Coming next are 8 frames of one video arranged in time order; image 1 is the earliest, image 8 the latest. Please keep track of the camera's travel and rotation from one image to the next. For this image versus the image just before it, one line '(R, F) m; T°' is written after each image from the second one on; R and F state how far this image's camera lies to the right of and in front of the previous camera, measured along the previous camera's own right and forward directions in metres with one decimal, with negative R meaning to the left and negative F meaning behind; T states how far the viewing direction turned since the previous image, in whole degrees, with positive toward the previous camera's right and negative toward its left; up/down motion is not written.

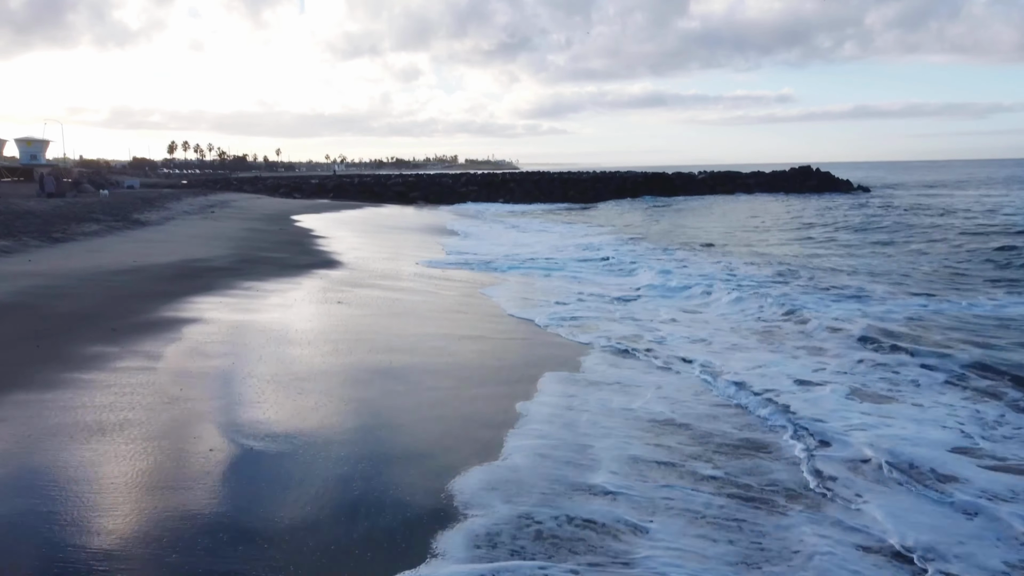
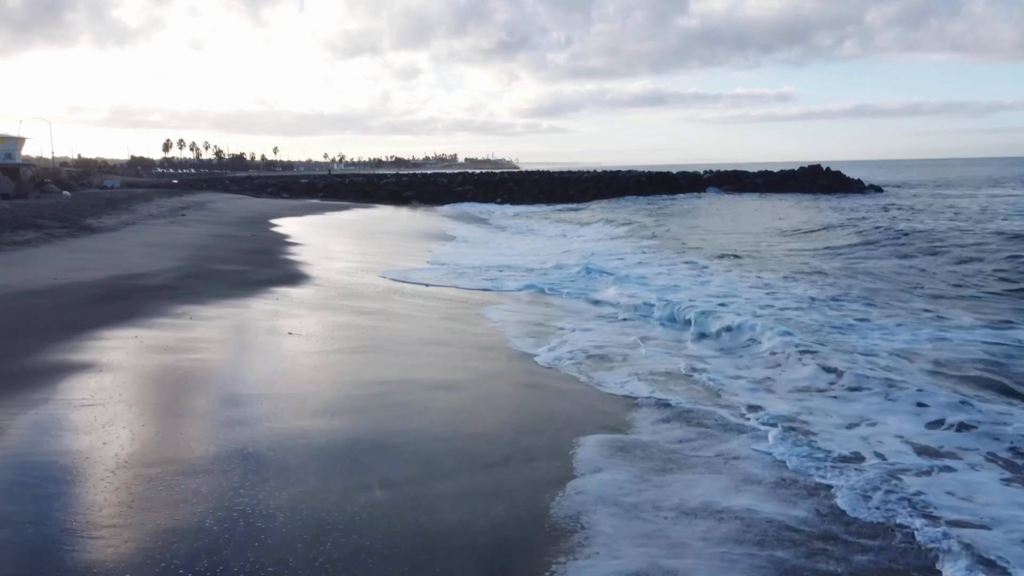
(0.0, +1.2) m; 0°
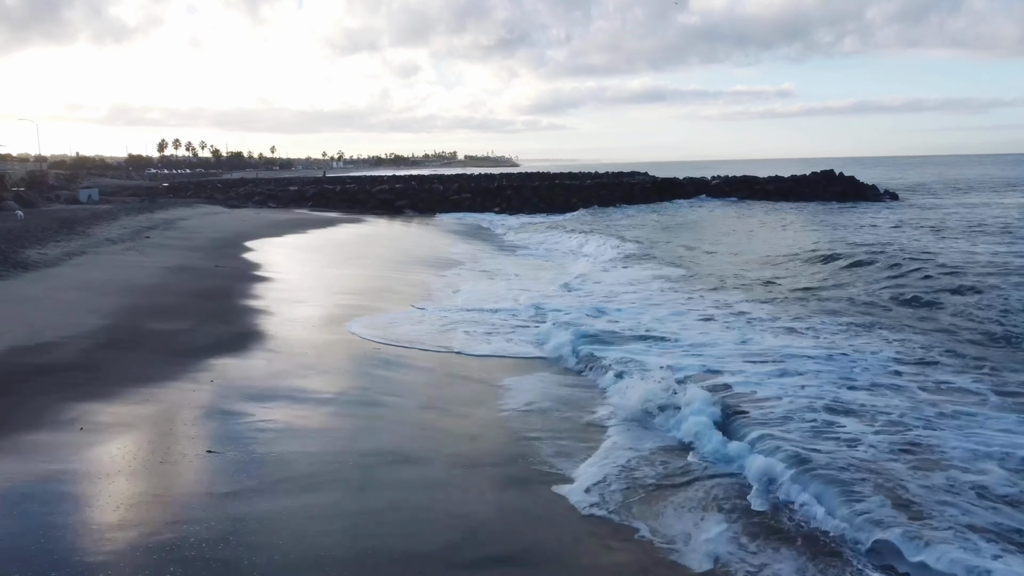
(0.0, +1.3) m; 0°
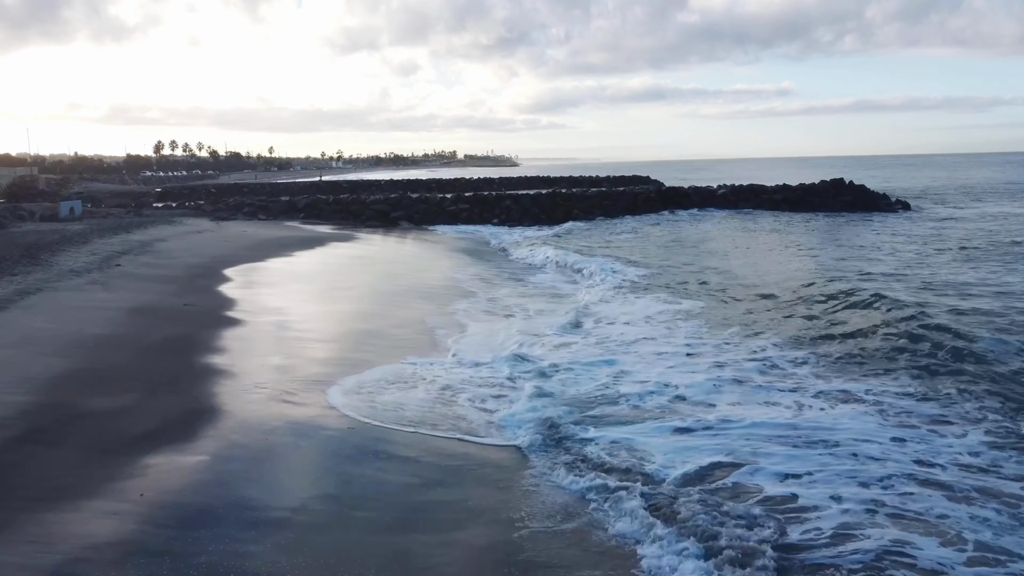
(0.0, +0.9) m; 0°
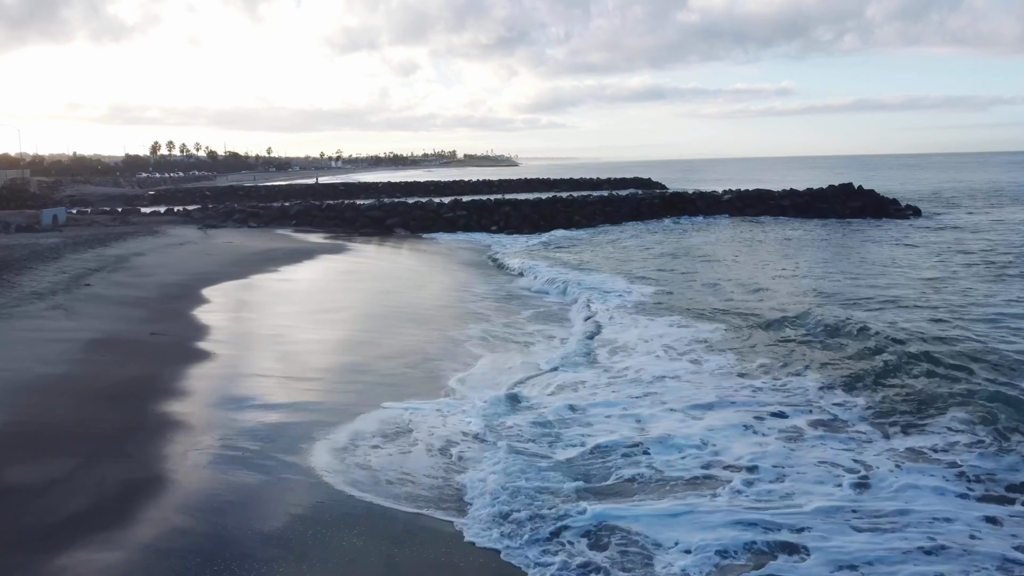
(0.0, +0.7) m; 0°
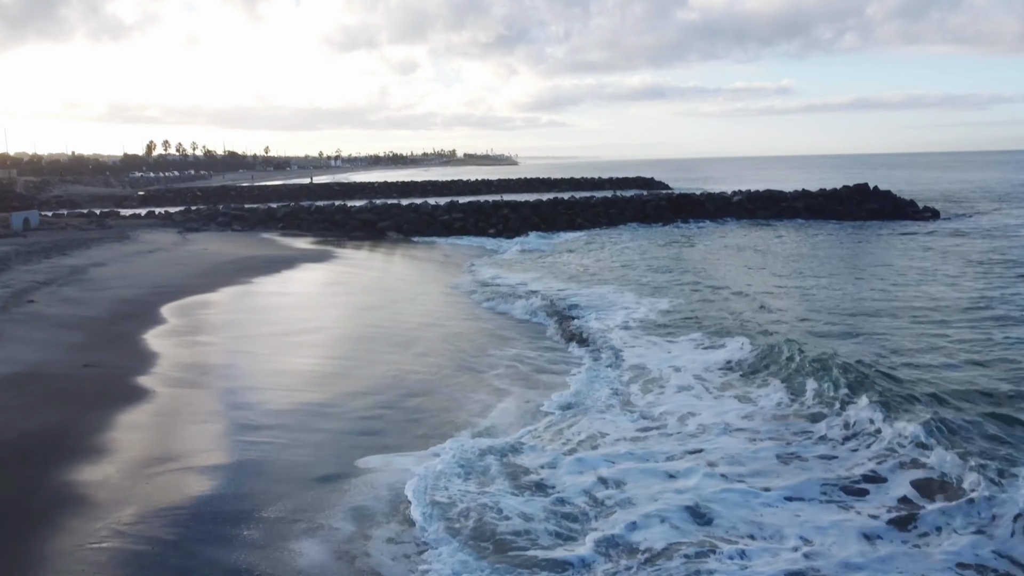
(0.0, +1.2) m; 0°
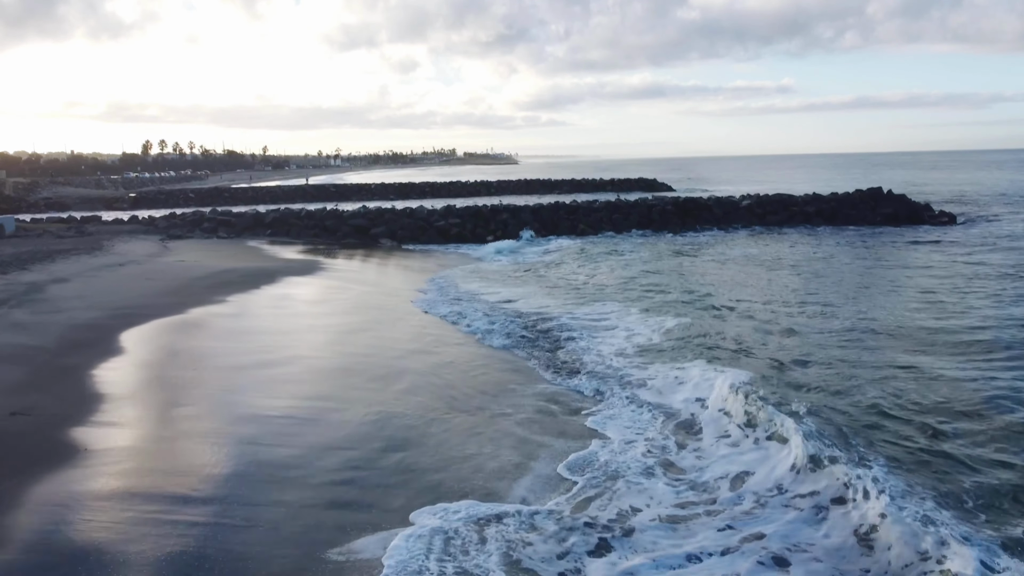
(0.0, +0.9) m; 0°
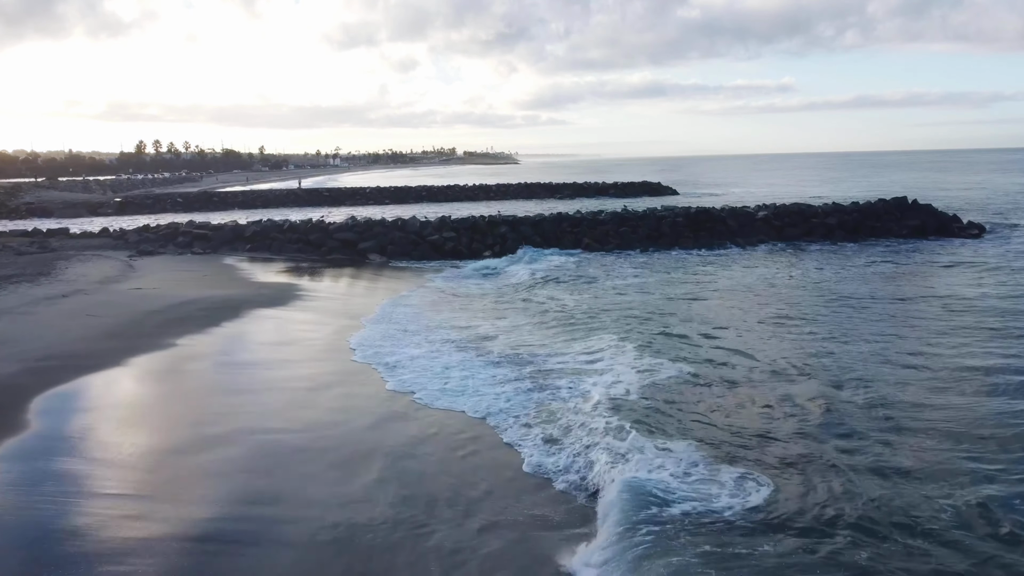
(0.0, +1.5) m; 0°
